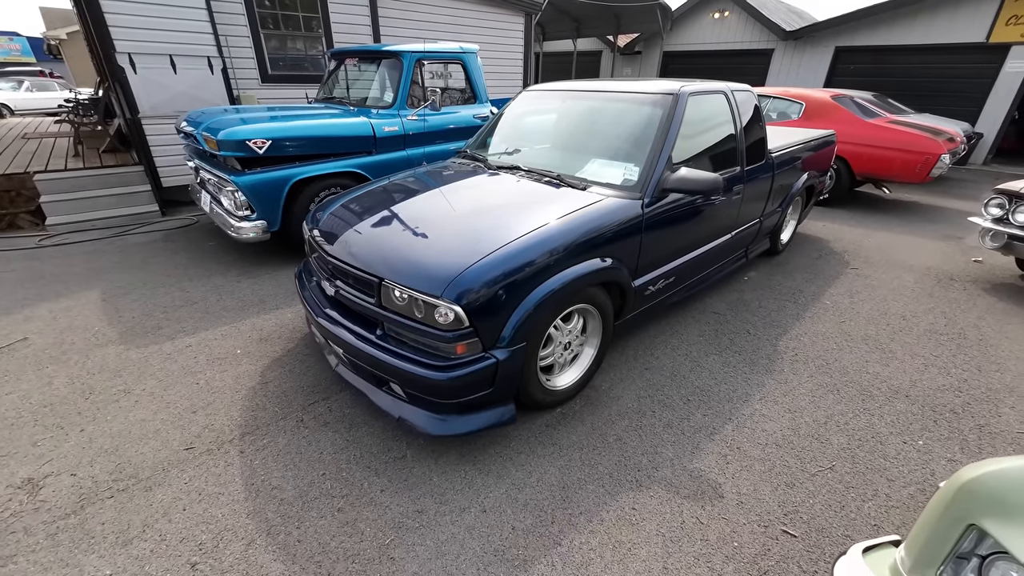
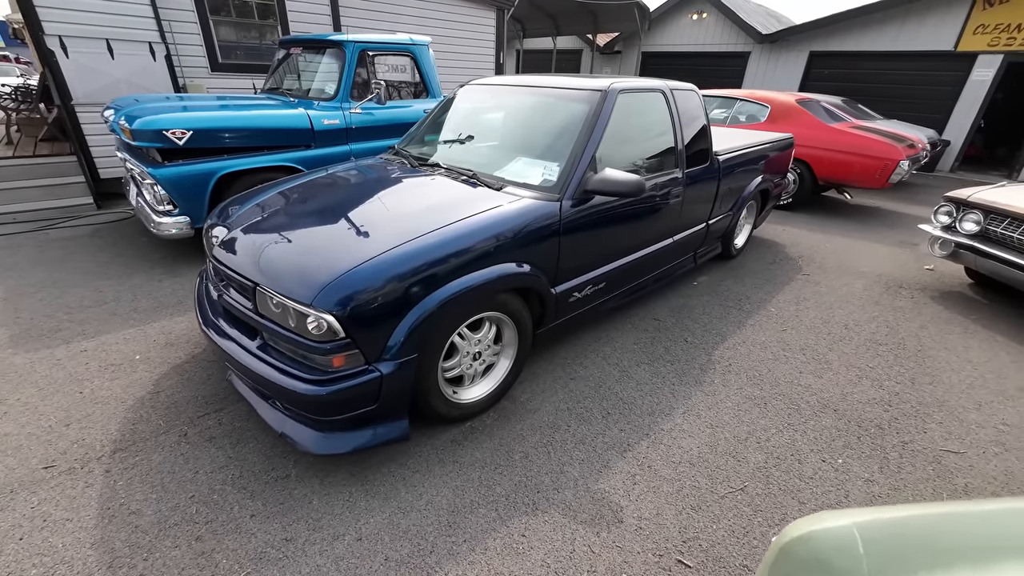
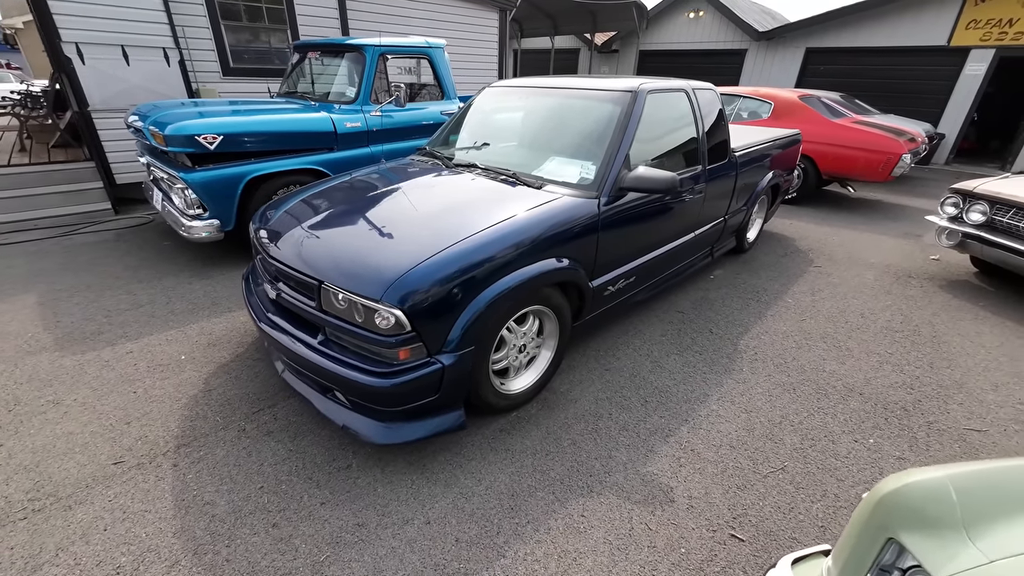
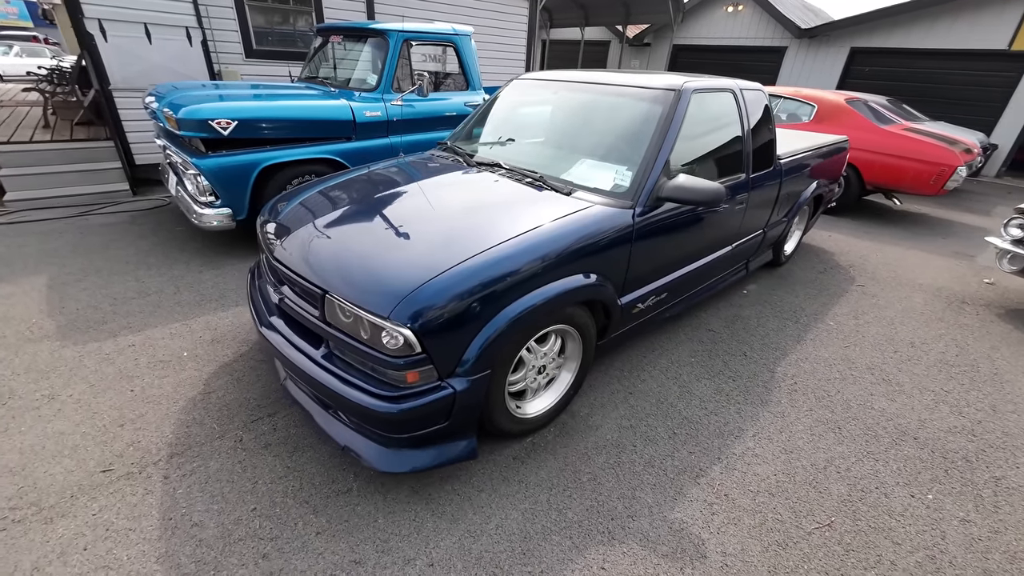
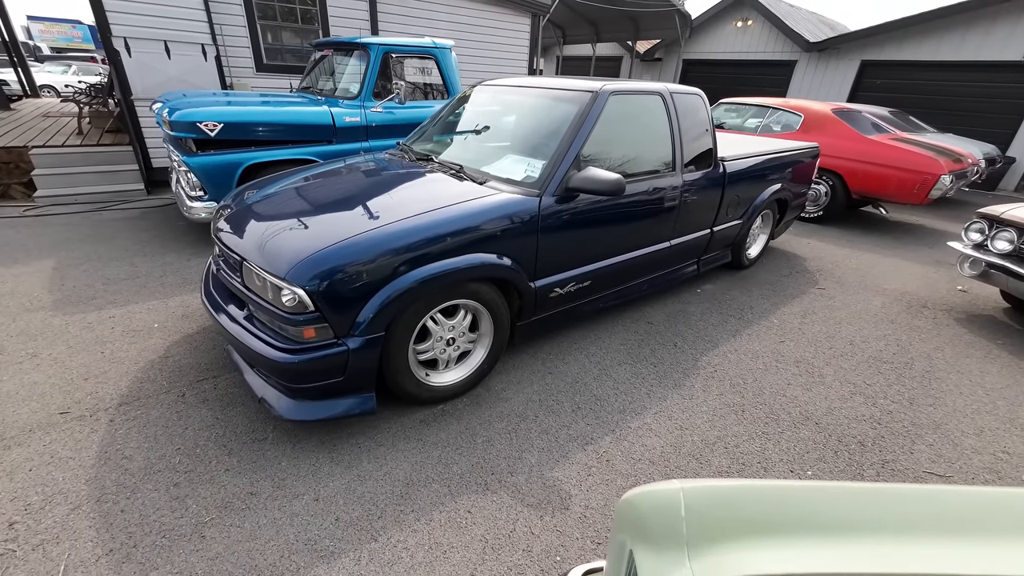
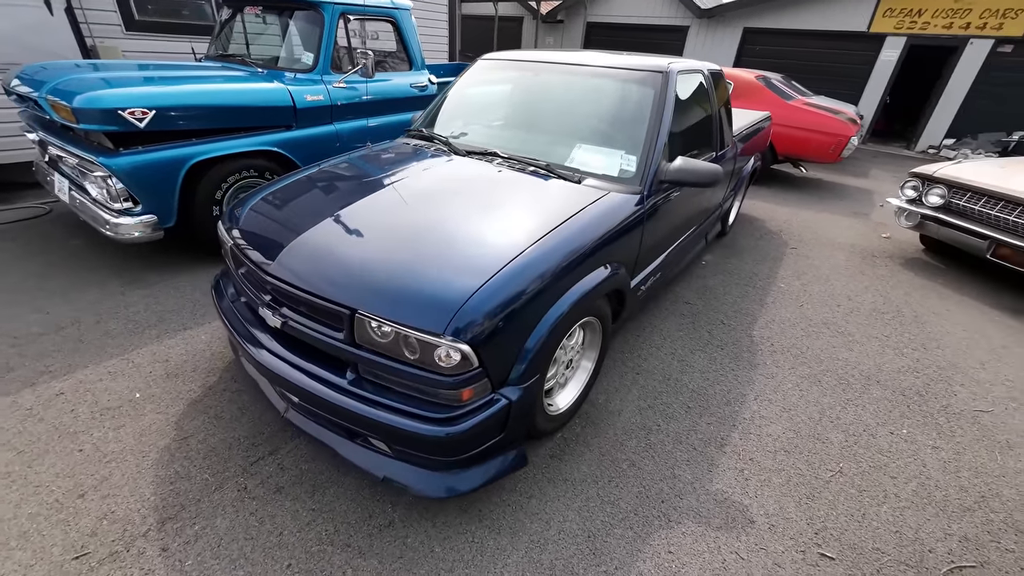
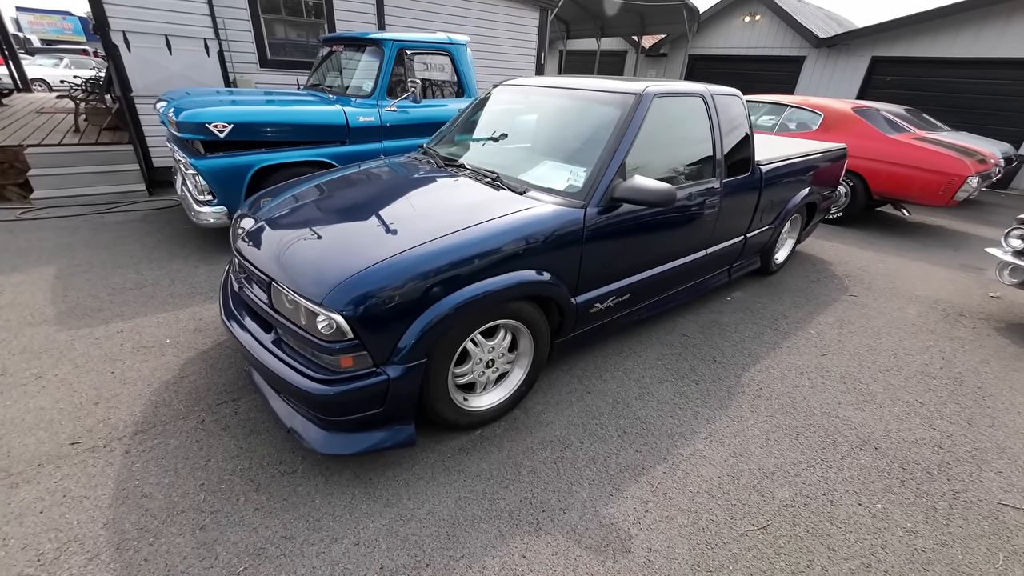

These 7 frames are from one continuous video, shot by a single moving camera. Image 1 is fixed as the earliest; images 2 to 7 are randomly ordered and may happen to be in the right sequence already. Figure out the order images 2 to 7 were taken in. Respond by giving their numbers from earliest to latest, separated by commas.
3, 2, 5, 7, 4, 6
